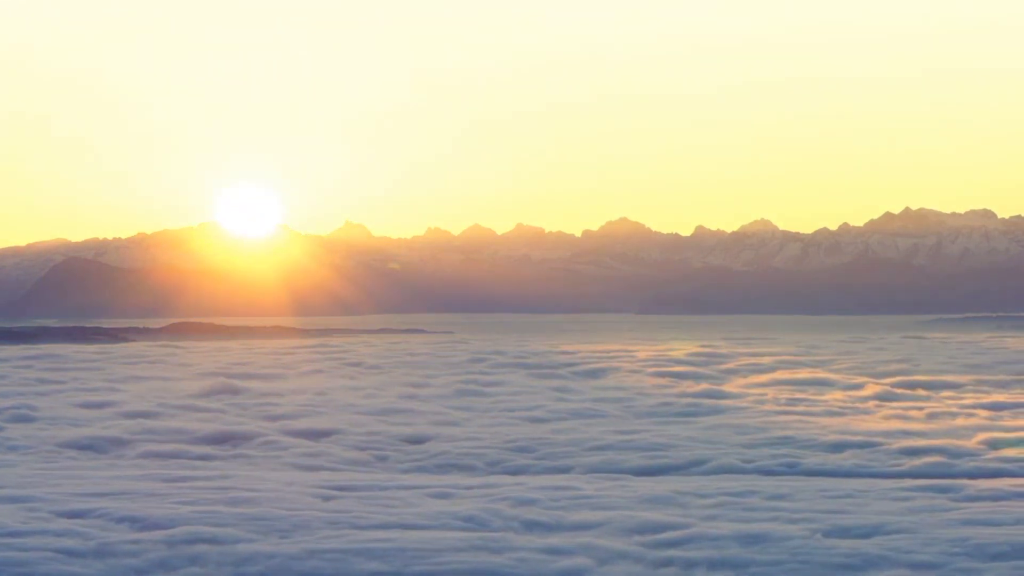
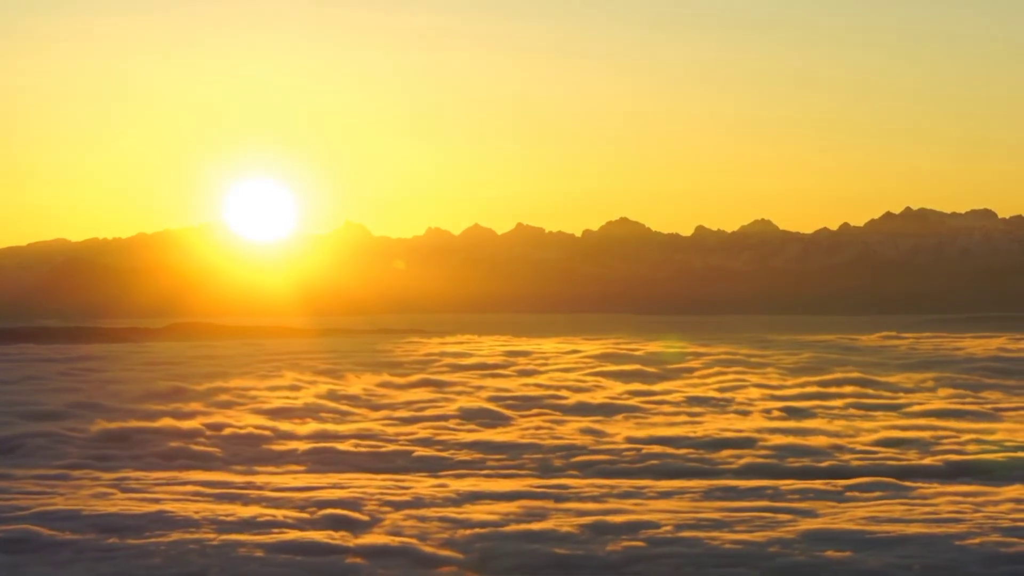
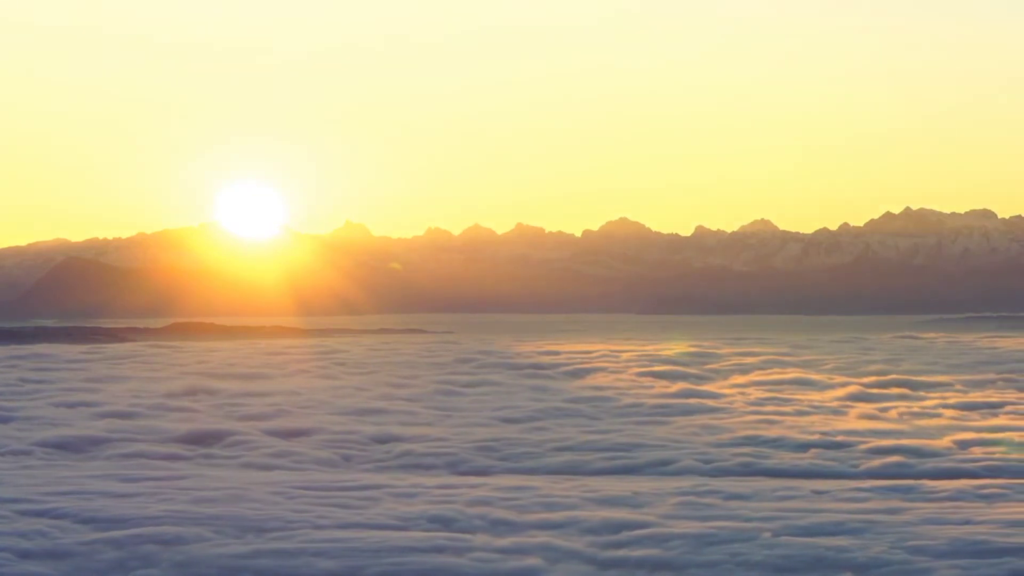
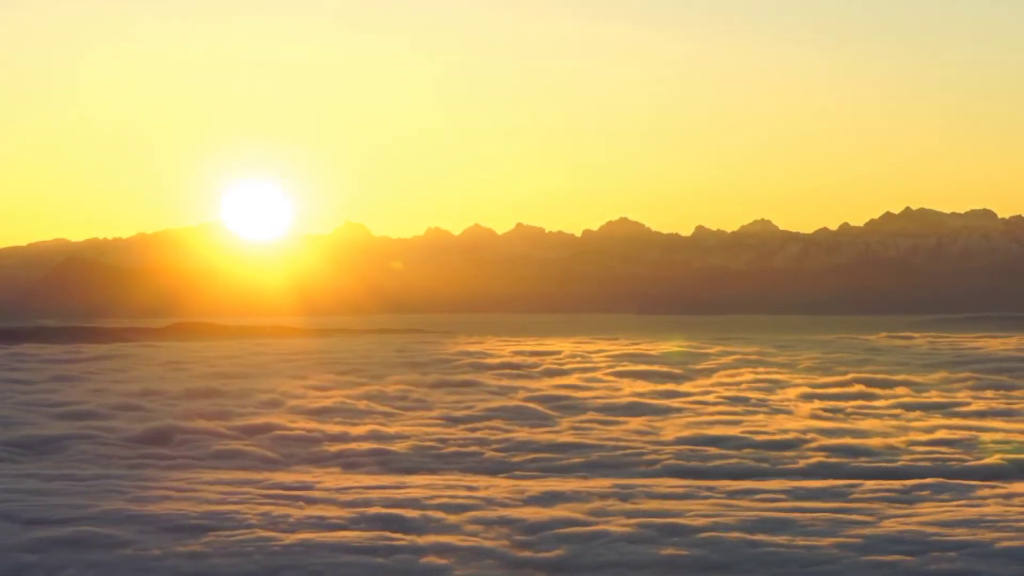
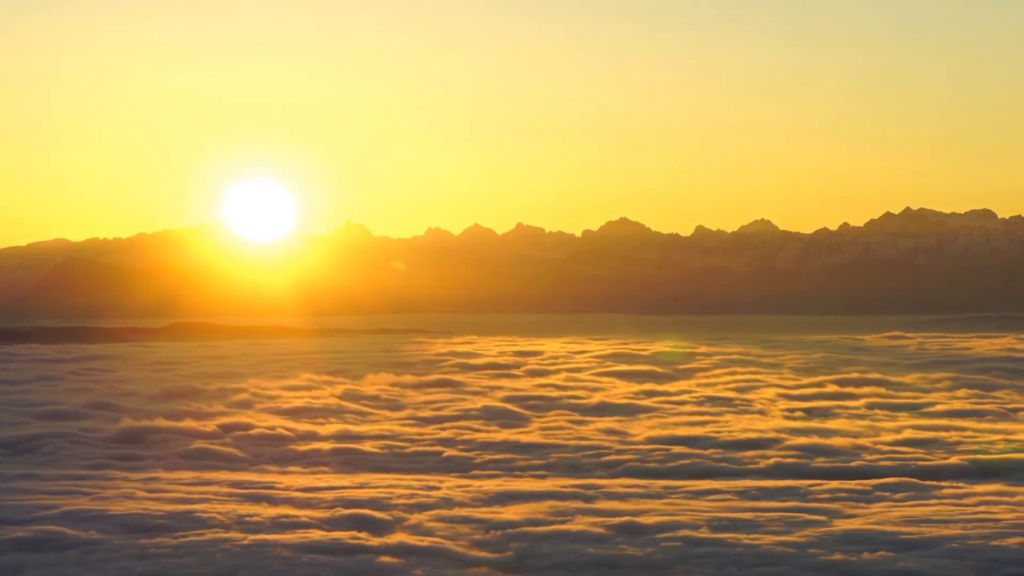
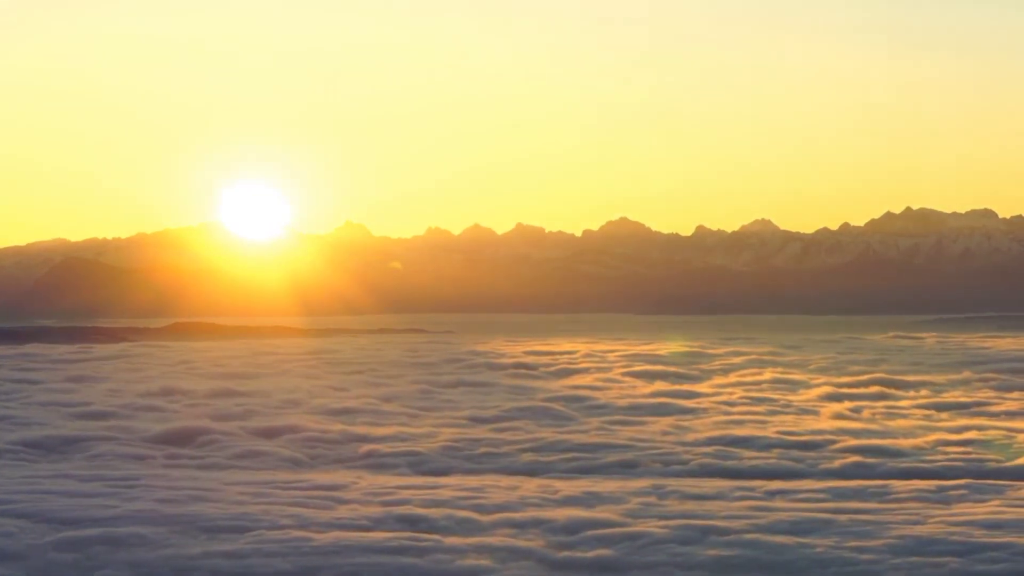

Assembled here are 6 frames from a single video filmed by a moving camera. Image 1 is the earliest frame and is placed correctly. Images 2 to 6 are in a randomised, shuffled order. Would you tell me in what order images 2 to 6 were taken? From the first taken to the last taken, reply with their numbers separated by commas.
3, 6, 4, 5, 2
